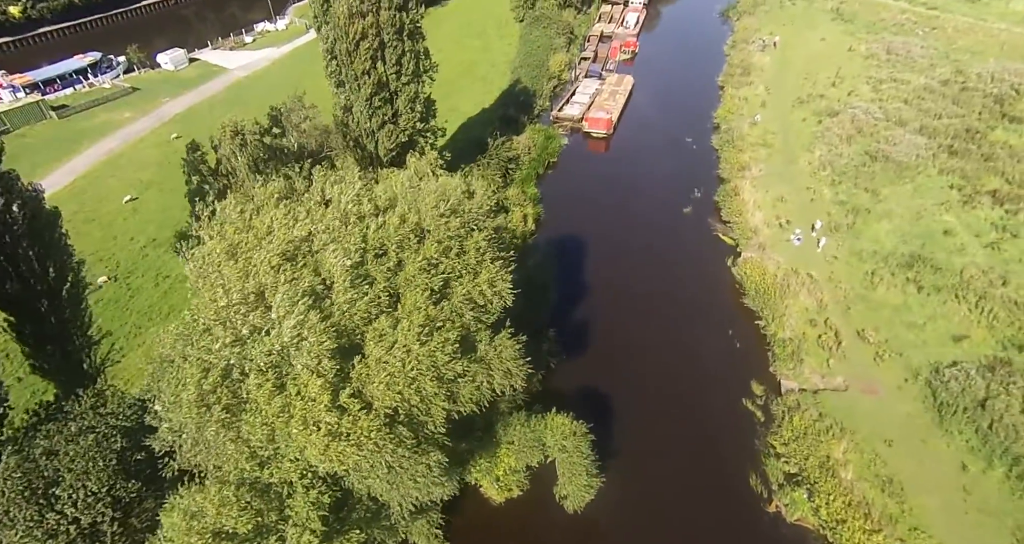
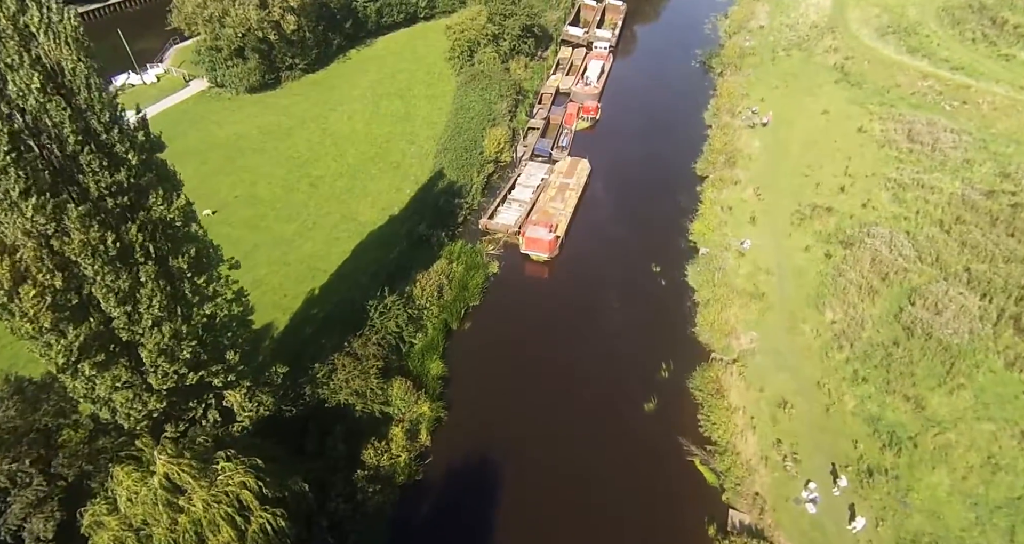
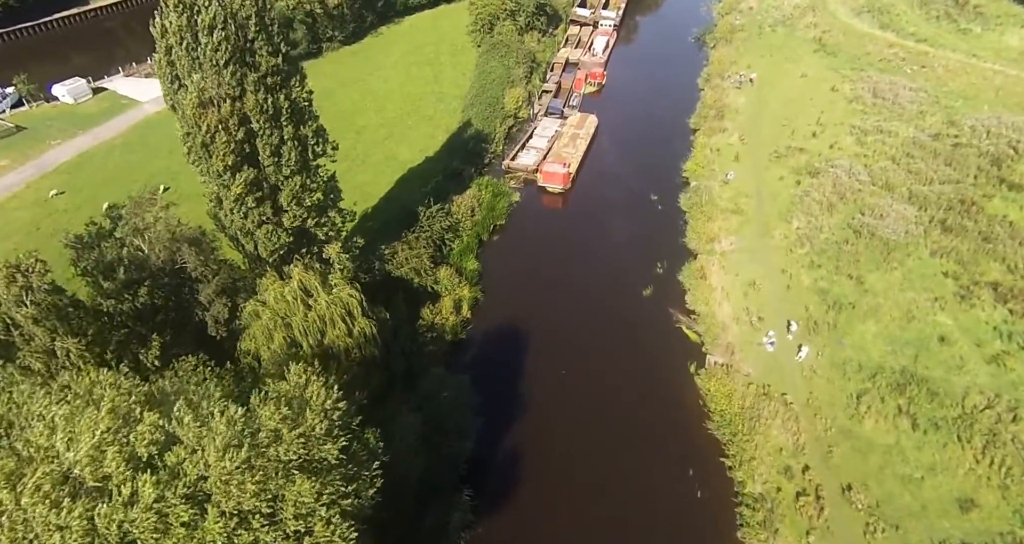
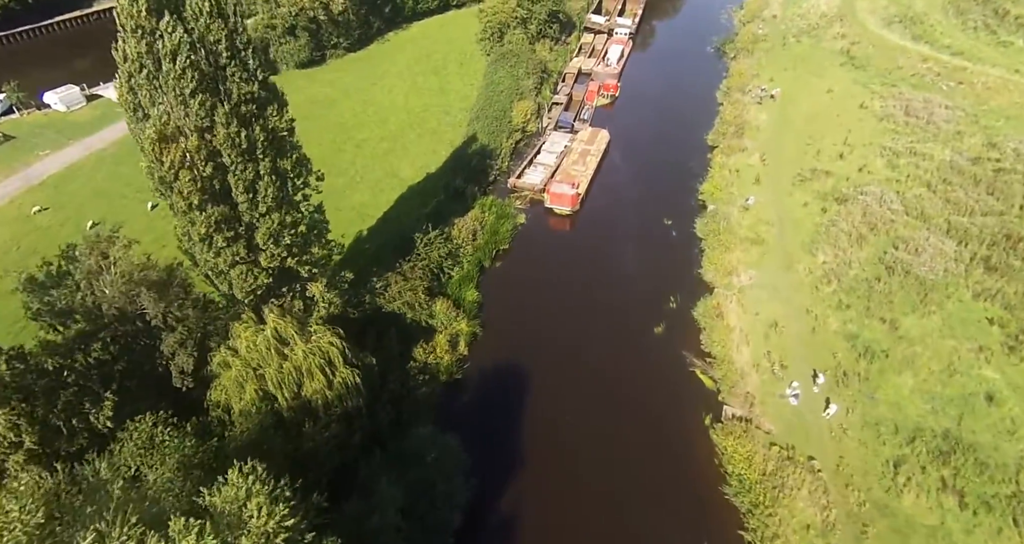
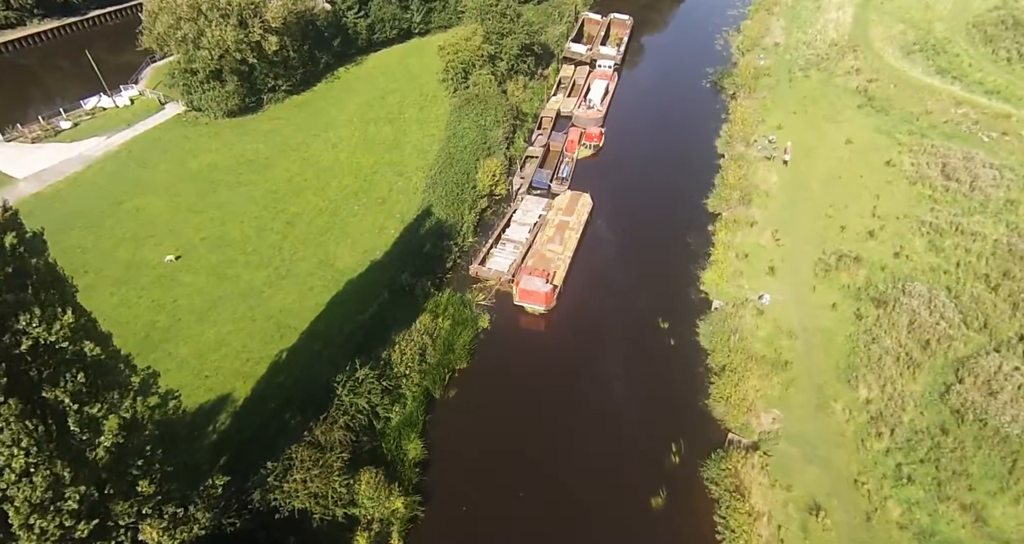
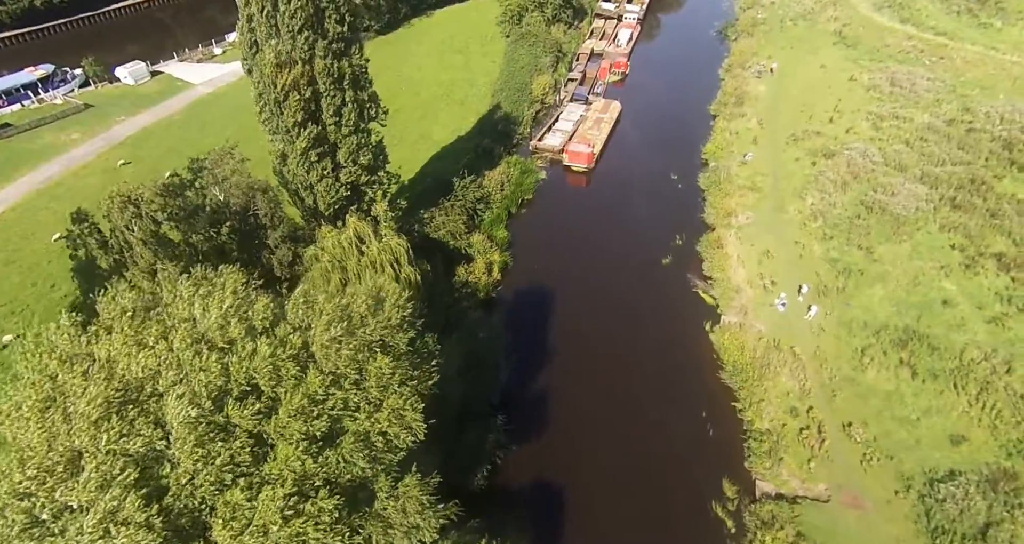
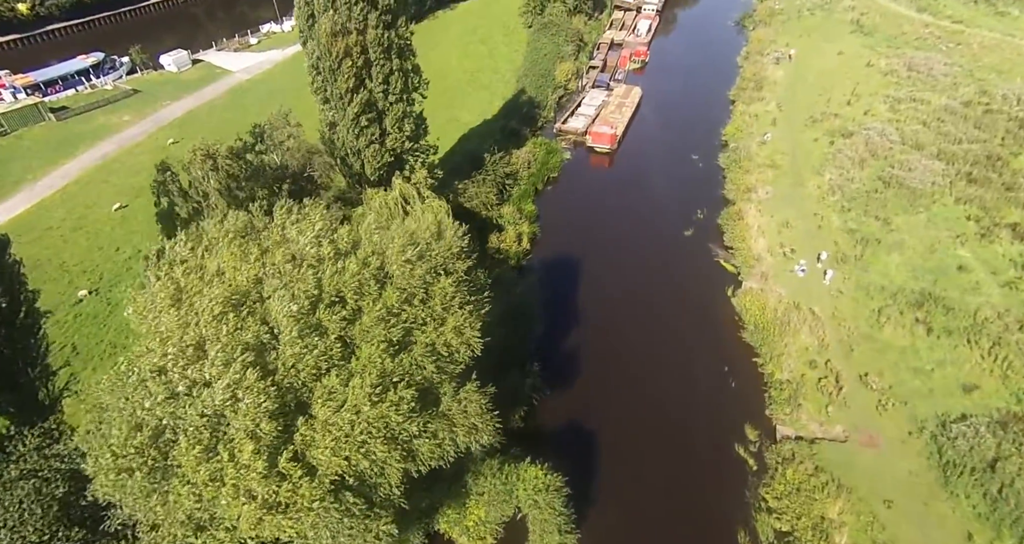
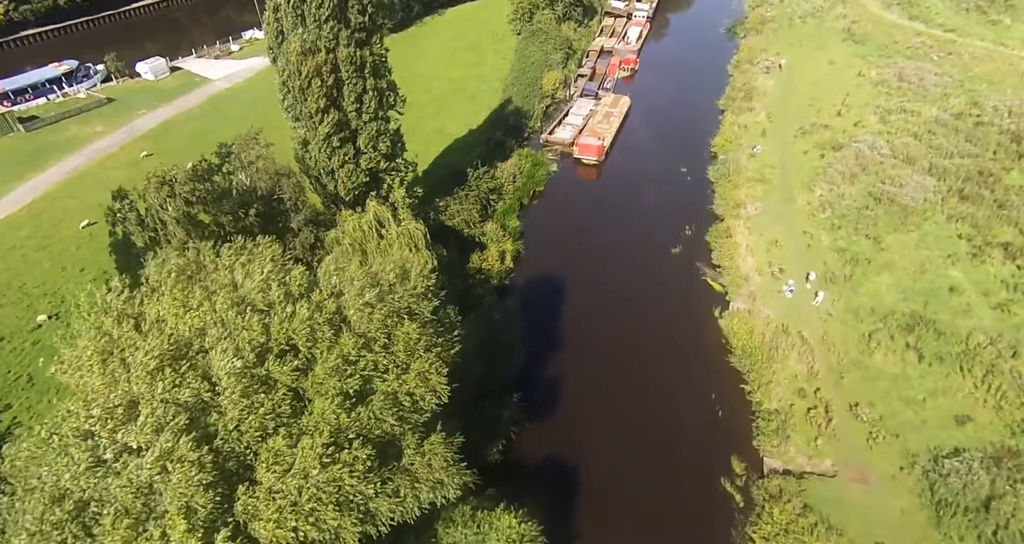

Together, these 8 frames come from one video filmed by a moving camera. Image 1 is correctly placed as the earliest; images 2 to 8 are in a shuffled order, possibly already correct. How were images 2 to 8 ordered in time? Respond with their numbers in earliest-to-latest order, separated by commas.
7, 8, 6, 3, 4, 2, 5
